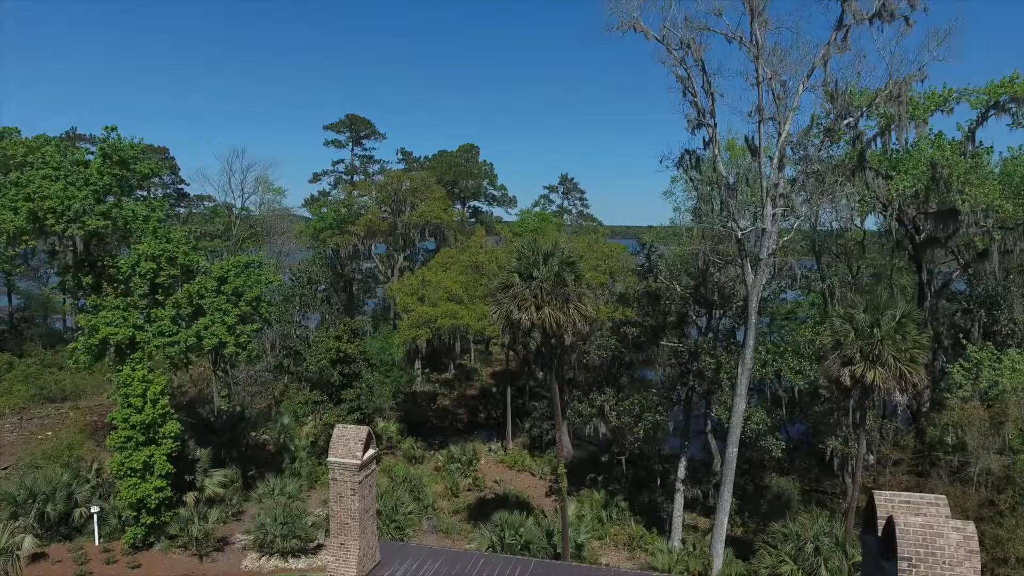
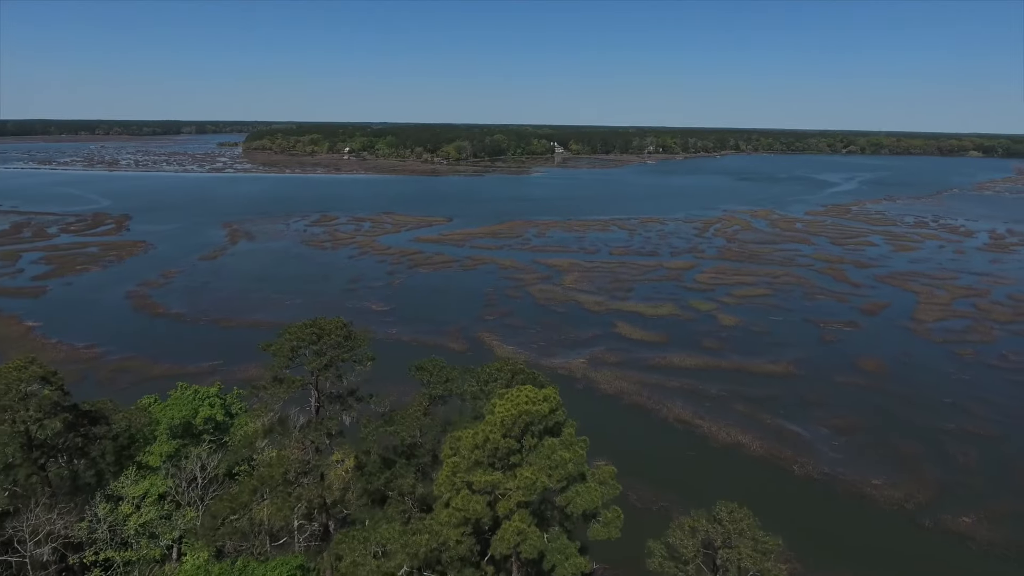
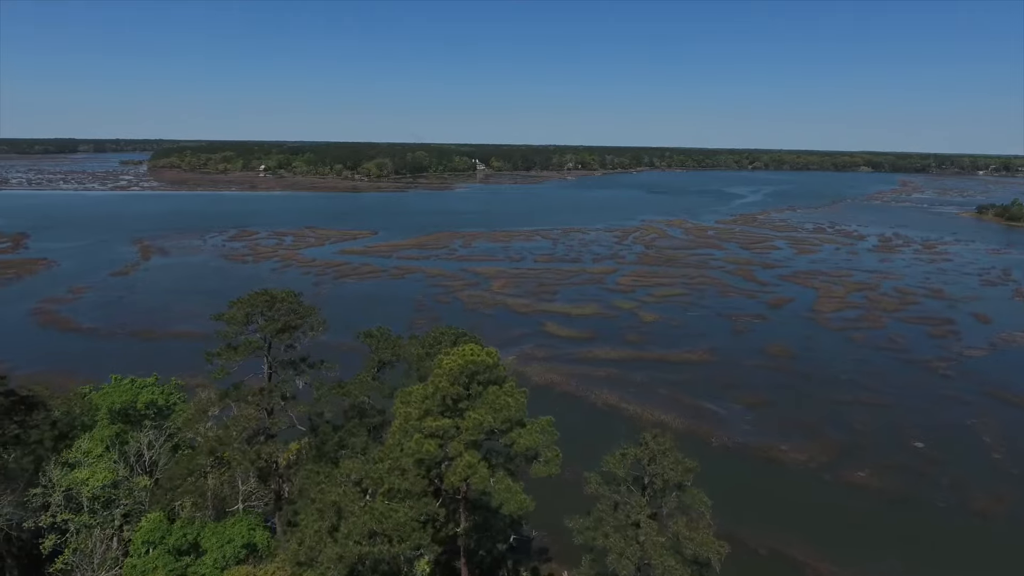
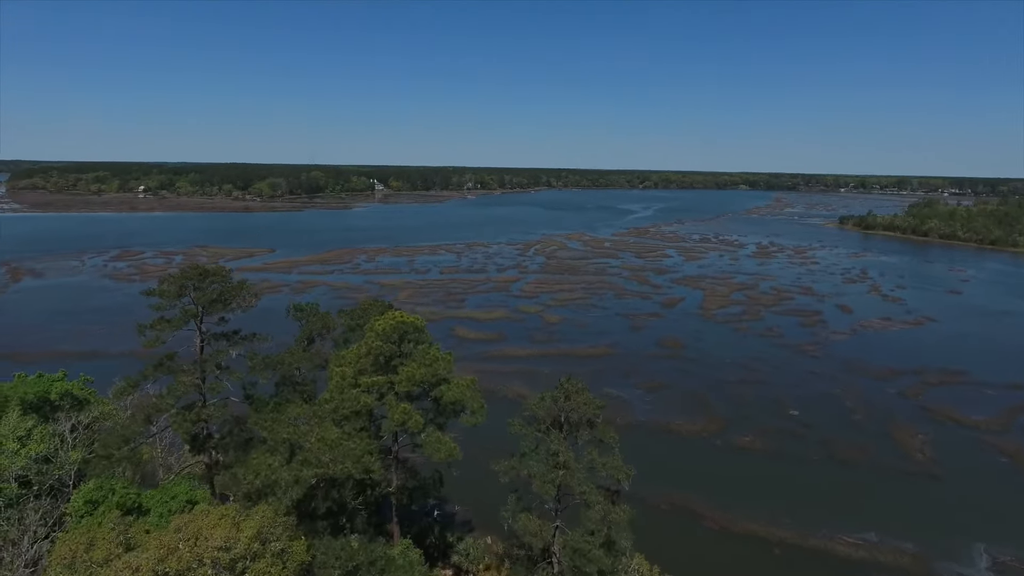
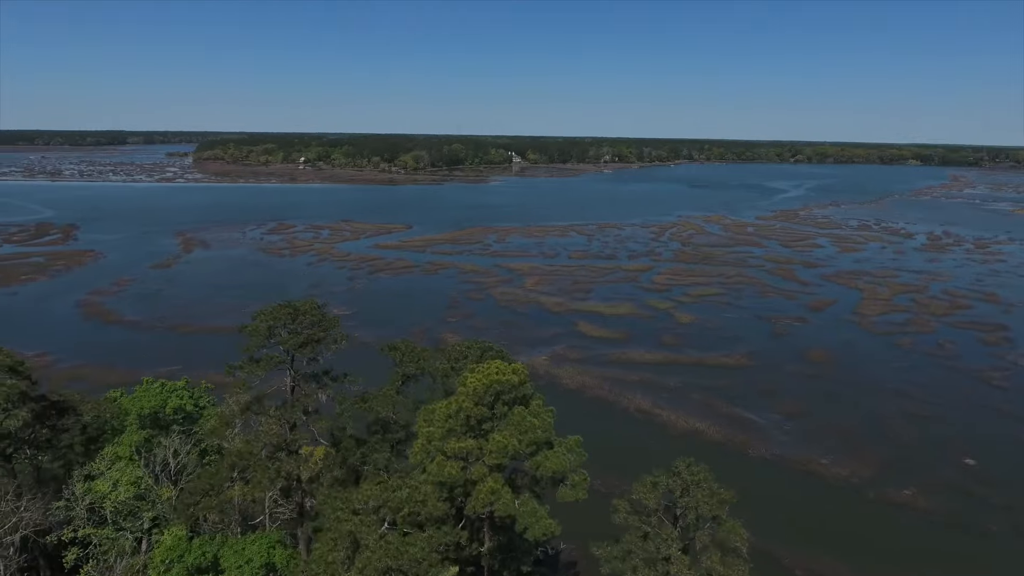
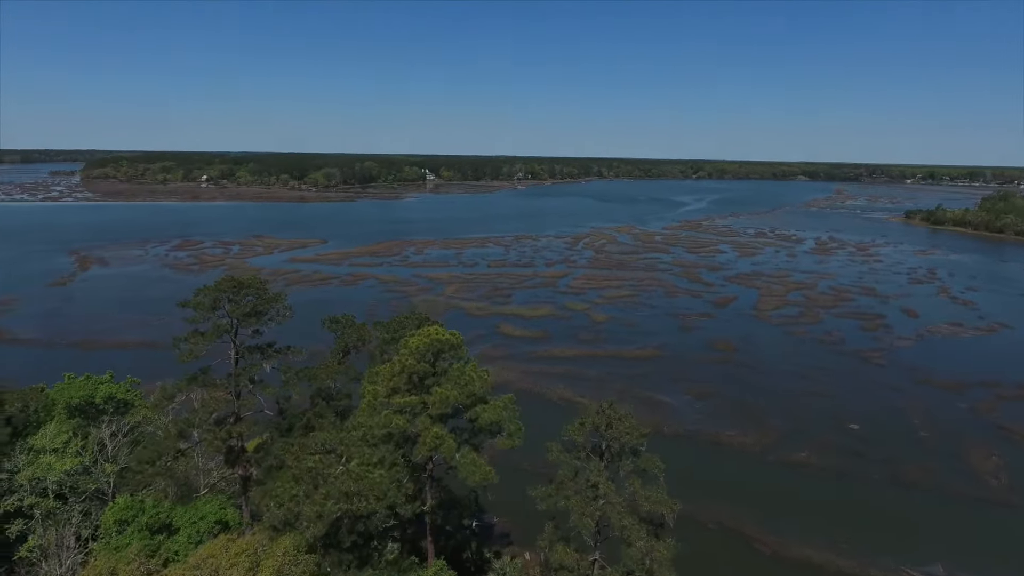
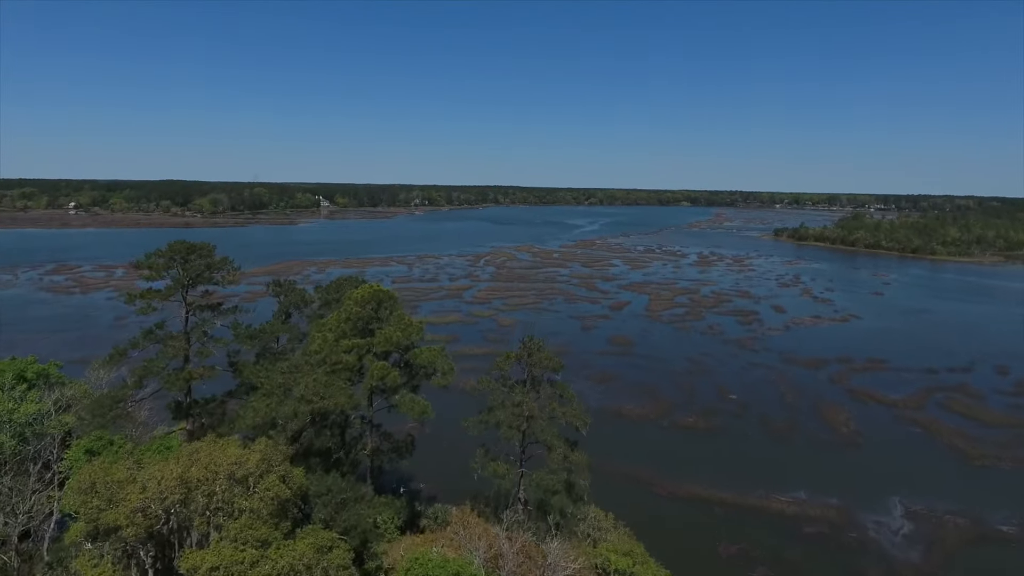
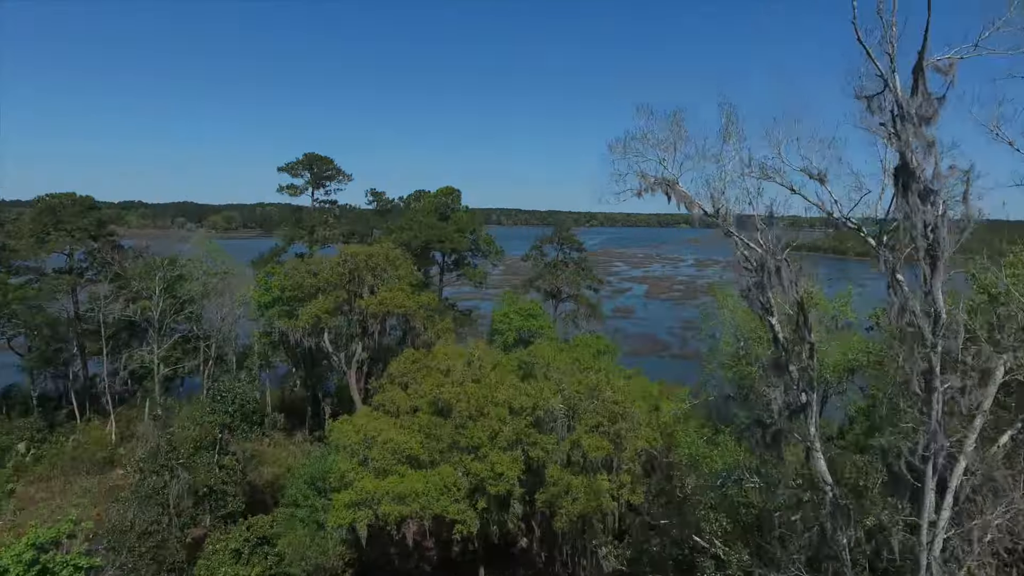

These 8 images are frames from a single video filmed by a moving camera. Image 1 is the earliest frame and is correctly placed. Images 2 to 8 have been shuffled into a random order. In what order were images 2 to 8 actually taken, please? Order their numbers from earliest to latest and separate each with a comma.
8, 7, 4, 6, 3, 5, 2
